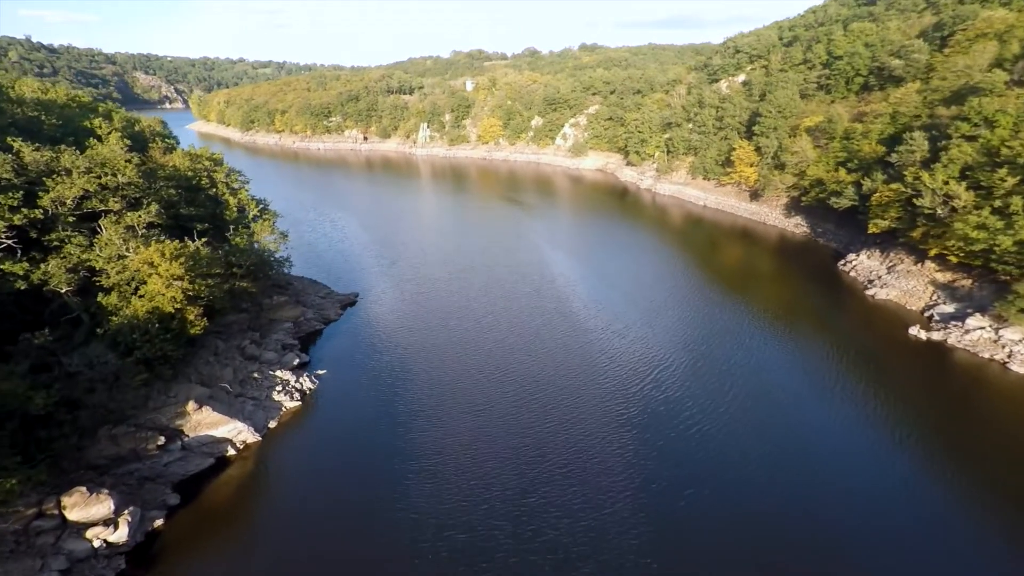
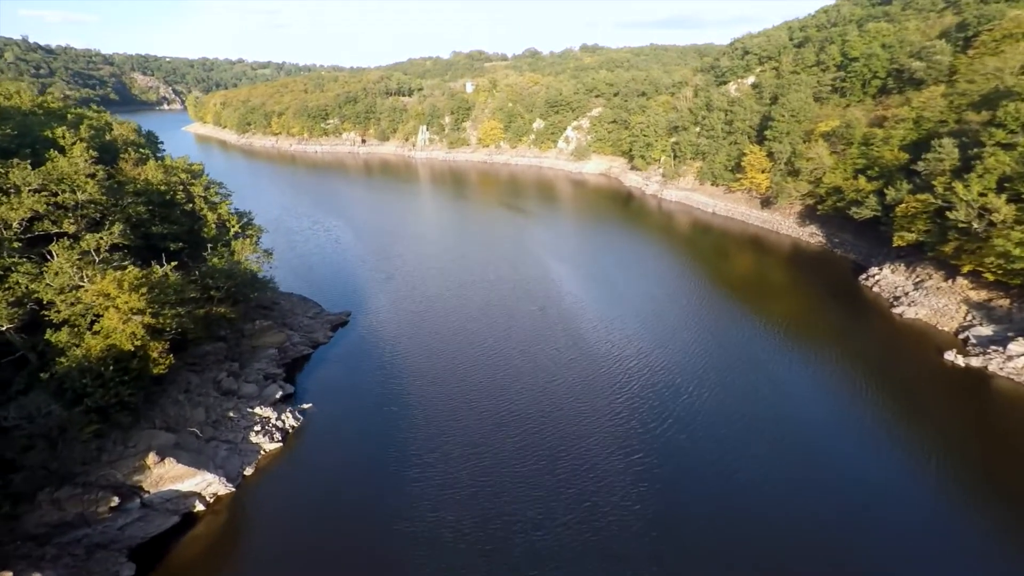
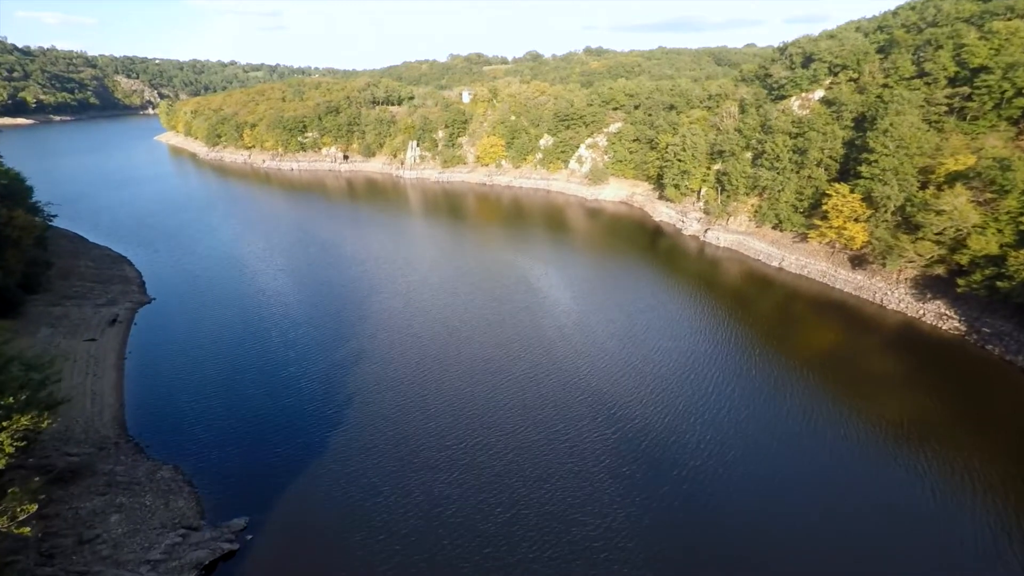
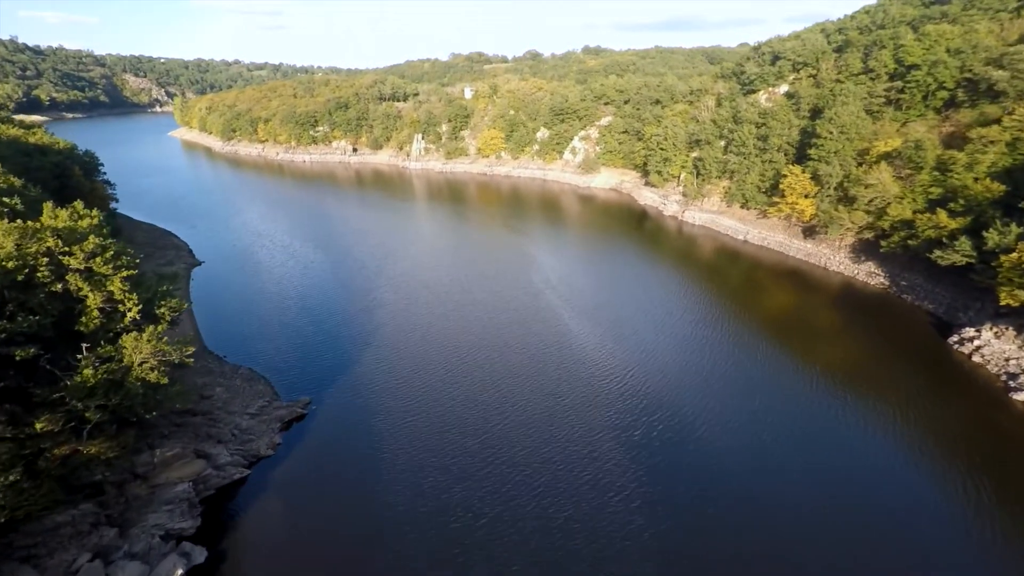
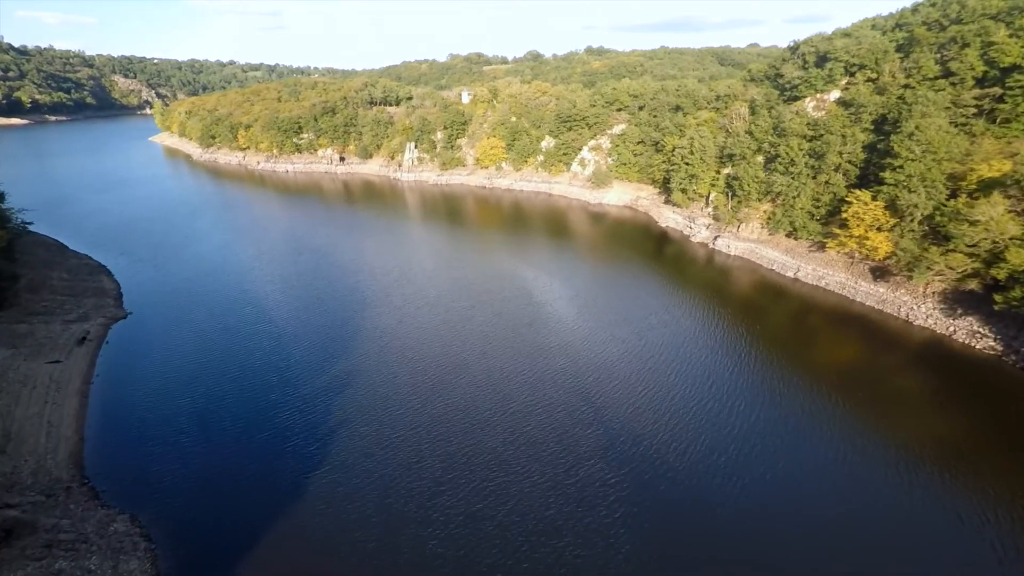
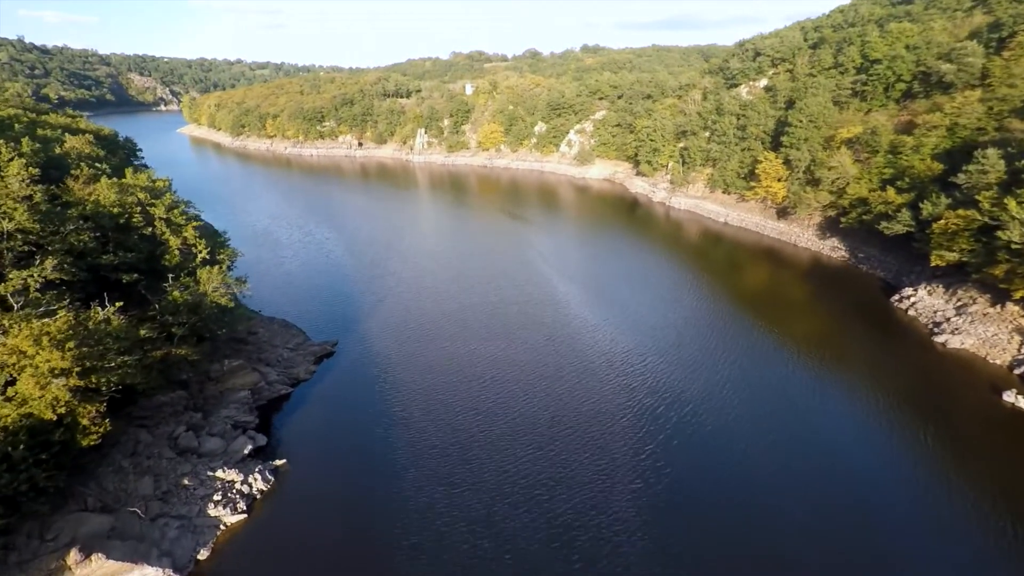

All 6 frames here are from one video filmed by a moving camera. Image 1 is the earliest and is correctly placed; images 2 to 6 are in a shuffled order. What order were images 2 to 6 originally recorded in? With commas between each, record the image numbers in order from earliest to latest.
2, 6, 4, 3, 5
